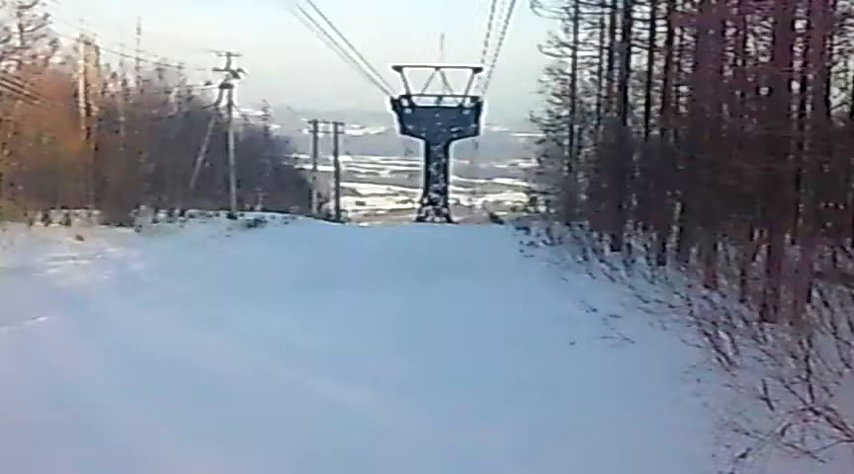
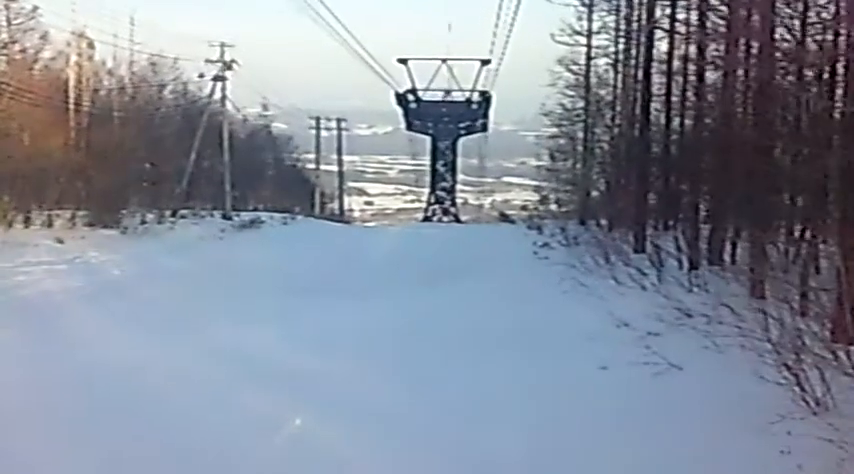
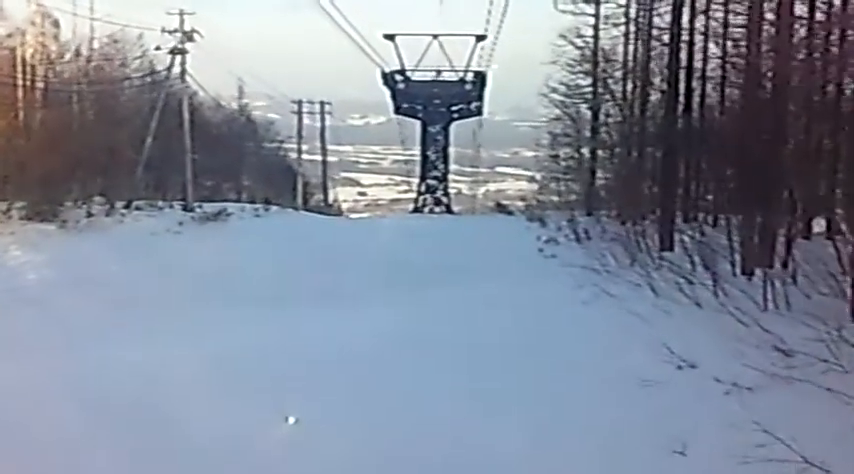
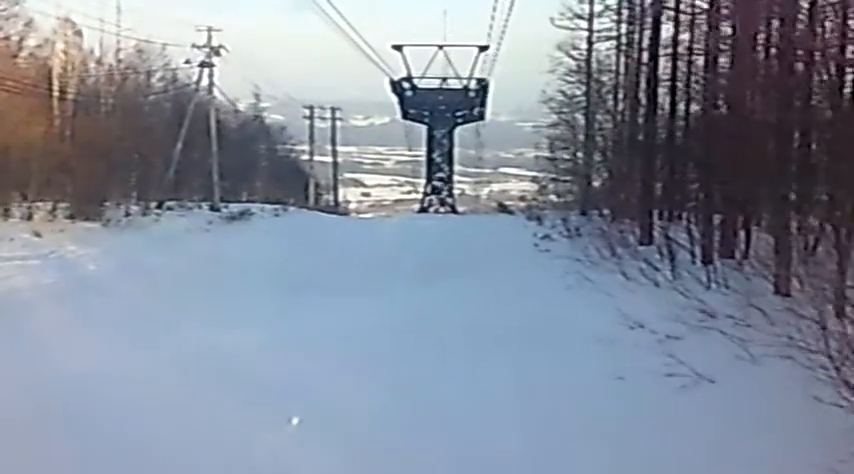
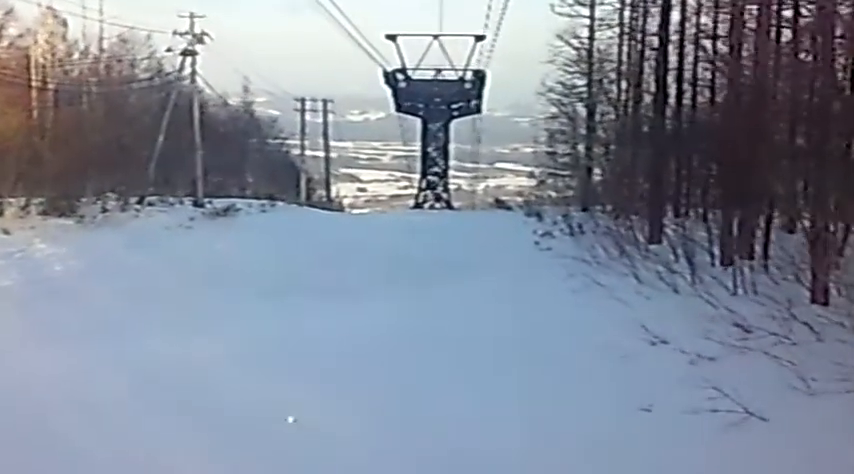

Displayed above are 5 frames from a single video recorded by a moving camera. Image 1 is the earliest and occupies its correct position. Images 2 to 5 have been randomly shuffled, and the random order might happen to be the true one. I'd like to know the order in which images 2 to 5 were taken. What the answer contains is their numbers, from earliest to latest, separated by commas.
2, 4, 5, 3
